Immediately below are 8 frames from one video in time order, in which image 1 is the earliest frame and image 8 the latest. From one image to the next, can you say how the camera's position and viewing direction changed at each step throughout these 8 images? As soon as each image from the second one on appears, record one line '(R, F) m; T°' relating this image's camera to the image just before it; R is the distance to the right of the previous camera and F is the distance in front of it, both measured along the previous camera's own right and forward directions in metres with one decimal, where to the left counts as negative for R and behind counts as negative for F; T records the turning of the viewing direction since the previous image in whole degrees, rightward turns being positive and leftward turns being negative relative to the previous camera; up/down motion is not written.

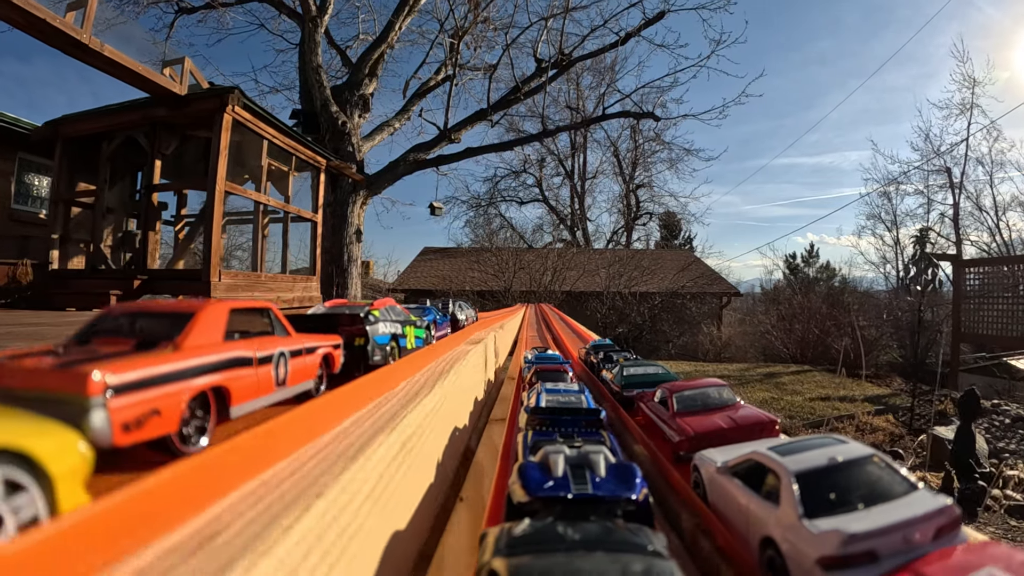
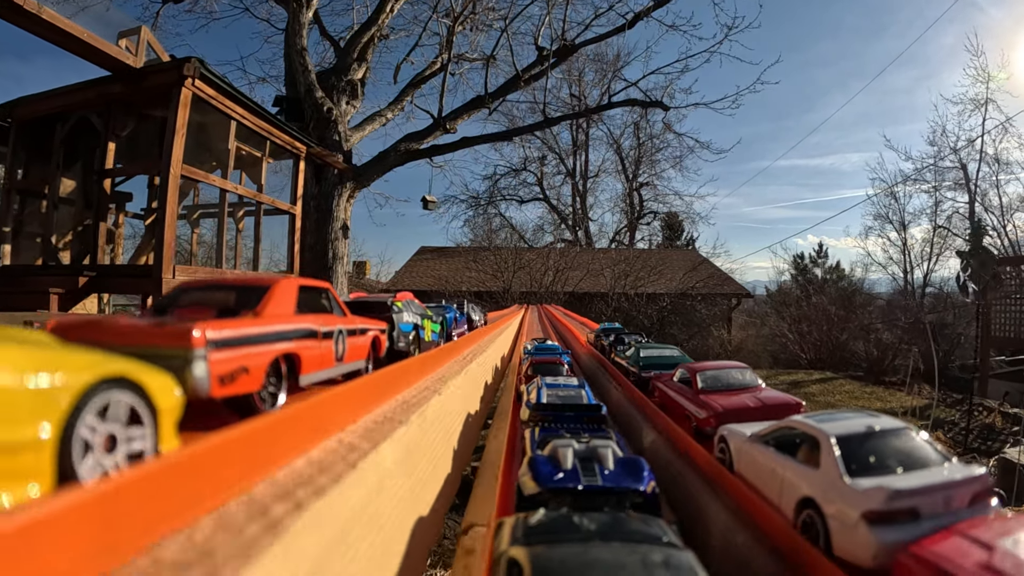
(0.0, +1.2) m; 0°
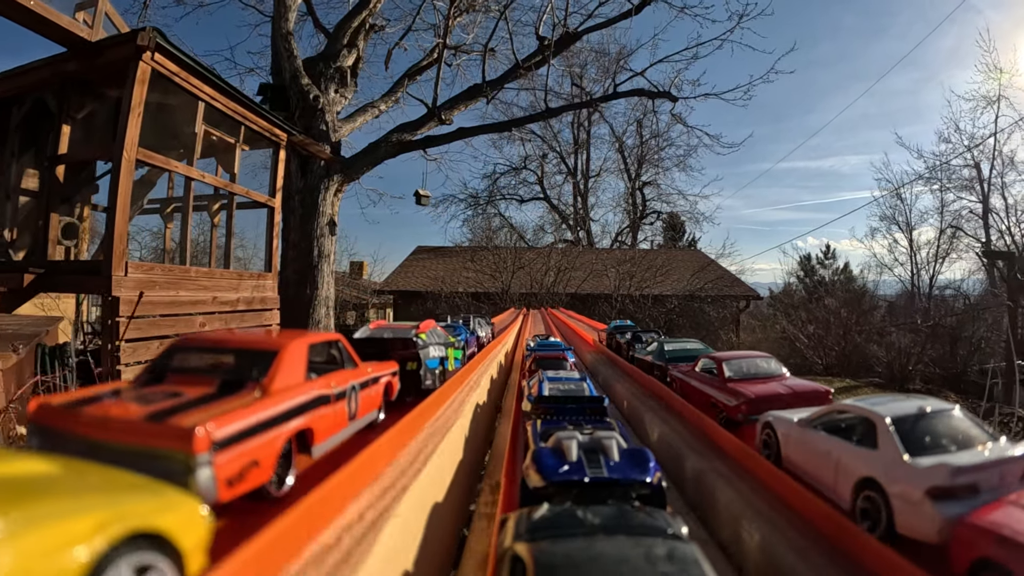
(0.0, +0.9) m; 0°
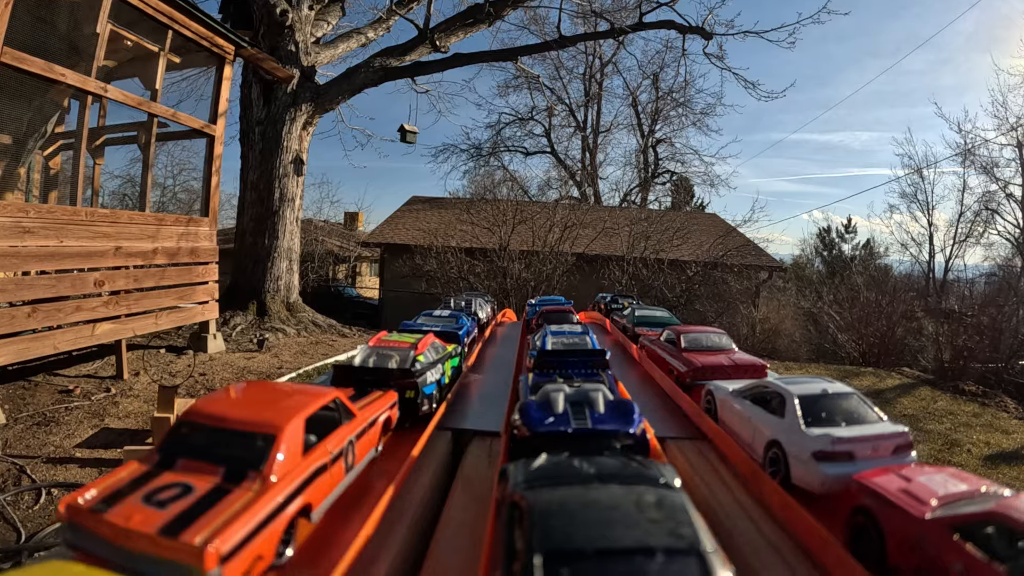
(+0.1, +2.0) m; 0°
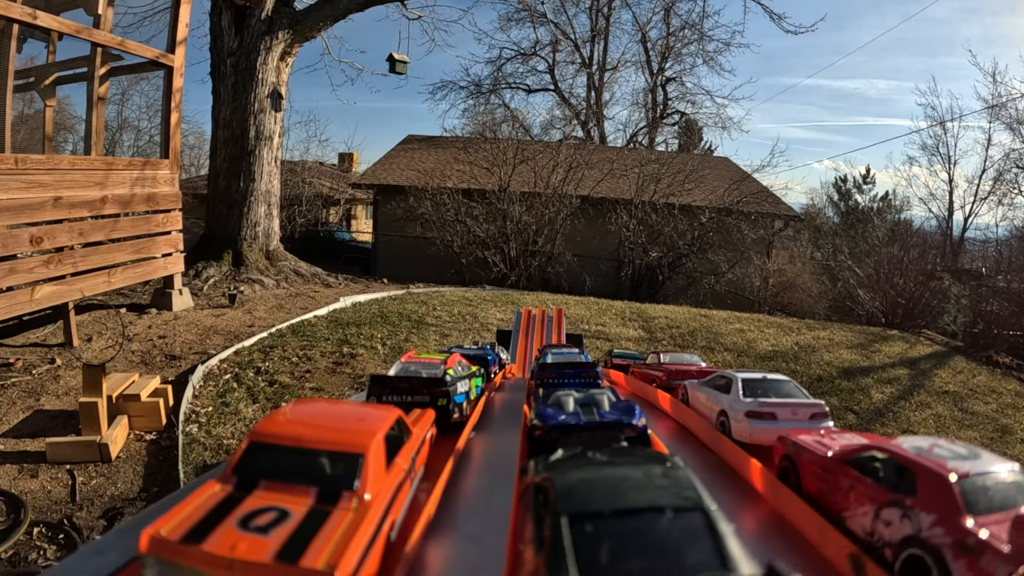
(0.0, +0.9) m; 0°
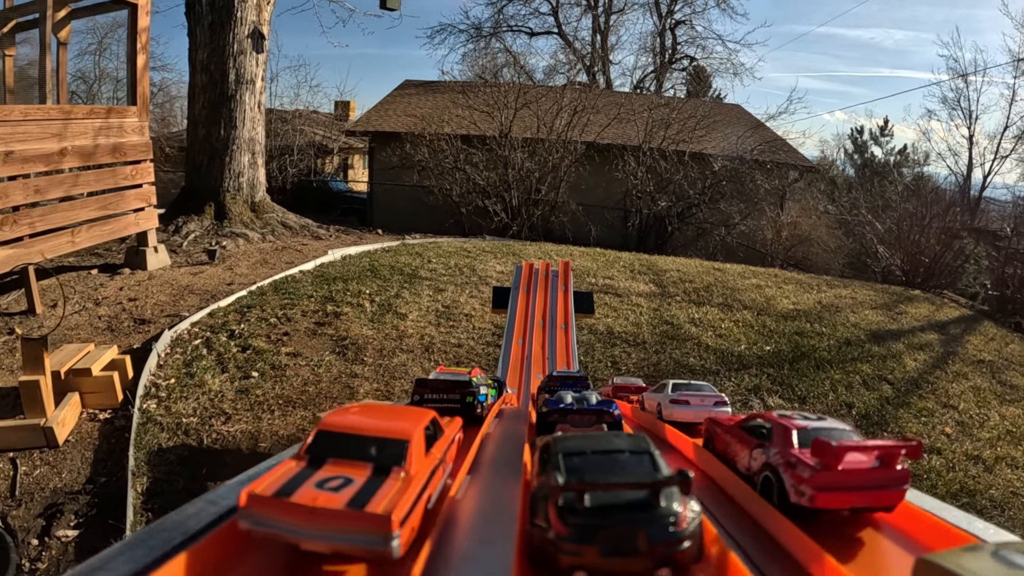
(0.0, +0.6) m; 0°
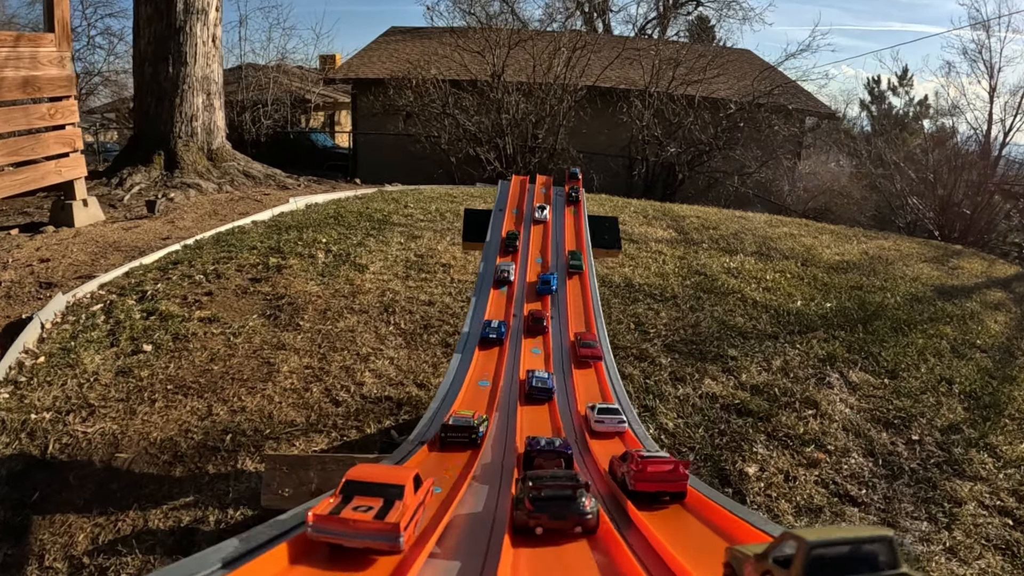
(+0.1, +1.1) m; 0°
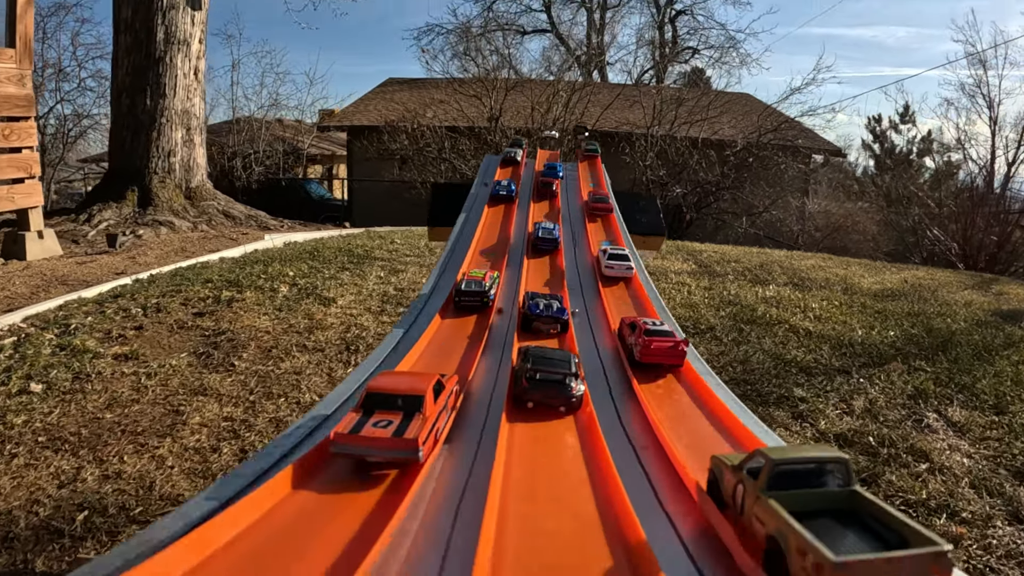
(0.0, +0.6) m; 0°
